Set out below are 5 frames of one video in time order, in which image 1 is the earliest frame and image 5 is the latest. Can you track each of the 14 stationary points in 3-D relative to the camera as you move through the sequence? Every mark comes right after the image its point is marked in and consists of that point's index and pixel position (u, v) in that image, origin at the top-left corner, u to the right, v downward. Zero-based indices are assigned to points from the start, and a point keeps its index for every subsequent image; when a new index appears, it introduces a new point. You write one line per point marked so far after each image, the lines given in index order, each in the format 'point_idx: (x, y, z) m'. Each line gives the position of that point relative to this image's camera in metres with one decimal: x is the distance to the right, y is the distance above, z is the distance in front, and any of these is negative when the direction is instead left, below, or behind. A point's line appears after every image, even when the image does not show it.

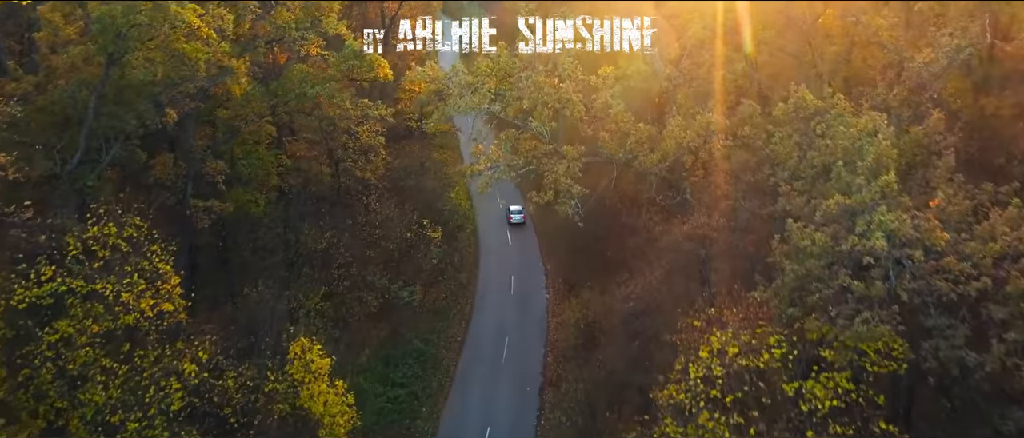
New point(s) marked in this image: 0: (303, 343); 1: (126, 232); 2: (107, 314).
0: (-5.0, -3.0, +15.8) m
1: (-8.1, -0.3, +13.8) m
2: (-7.9, -1.9, +13.0) m
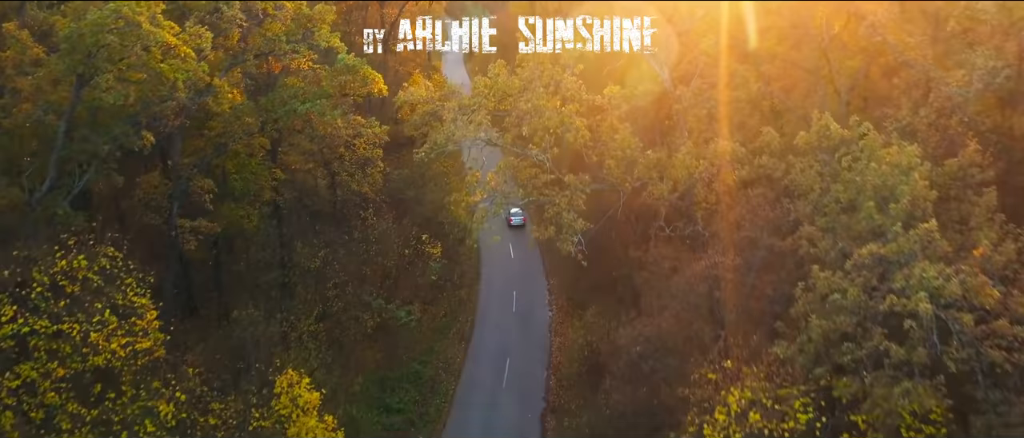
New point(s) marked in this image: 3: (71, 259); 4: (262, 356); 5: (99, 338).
0: (-5.0, -3.6, +14.9) m
1: (-8.1, -0.9, +12.9) m
2: (-8.0, -2.5, +12.1) m
3: (-8.5, -0.8, +12.8) m
4: (-7.2, -3.9, +19.1) m
5: (-7.6, -2.2, +12.2) m
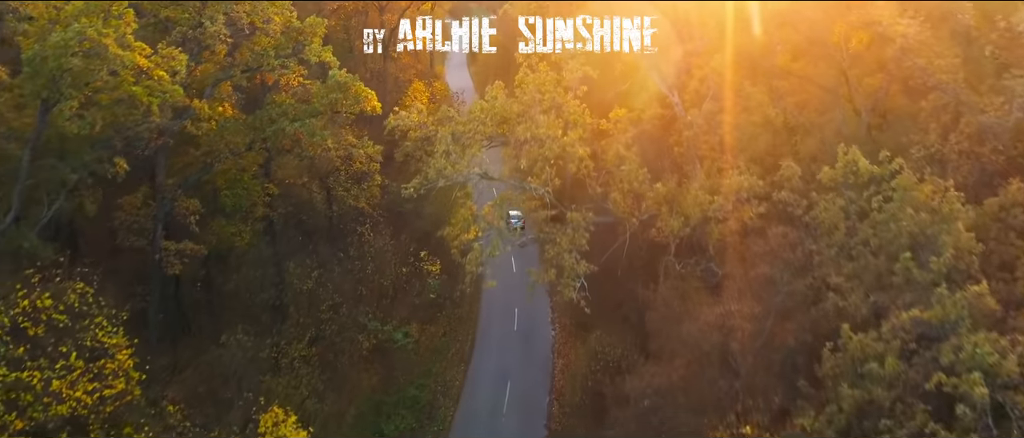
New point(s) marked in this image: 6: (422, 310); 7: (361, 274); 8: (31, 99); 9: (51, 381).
0: (-5.0, -4.2, +14.0) m
1: (-8.1, -1.5, +12.0) m
2: (-8.0, -3.1, +11.2) m
3: (-8.5, -1.4, +11.9) m
4: (-7.2, -4.6, +18.1) m
5: (-7.7, -2.8, +11.3) m
6: (-2.4, -2.5, +18.7) m
7: (-4.3, -1.5, +19.1) m
8: (-8.4, +2.1, +11.5) m
9: (-7.8, -2.7, +11.3) m
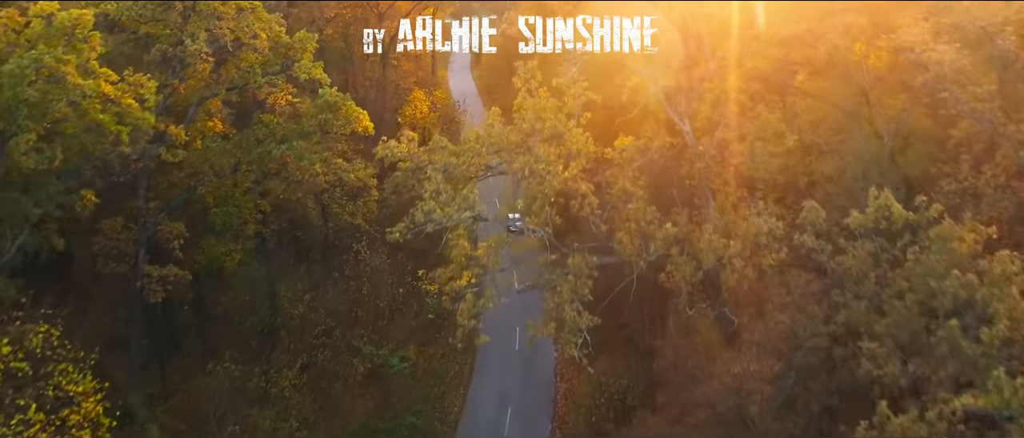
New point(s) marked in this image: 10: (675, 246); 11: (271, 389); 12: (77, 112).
0: (-5.1, -4.9, +13.1) m
1: (-8.2, -2.2, +11.1) m
2: (-8.1, -3.8, +10.3) m
3: (-8.6, -2.1, +11.0) m
4: (-7.3, -5.3, +17.2) m
5: (-7.7, -3.5, +10.4) m
6: (-2.4, -3.1, +17.7) m
7: (-4.3, -2.2, +18.2) m
8: (-8.4, +1.4, +10.6) m
9: (-7.9, -3.4, +10.4) m
10: (+2.7, -0.5, +11.2) m
11: (-6.7, -4.7, +18.2) m
12: (-7.5, +1.9, +11.5) m
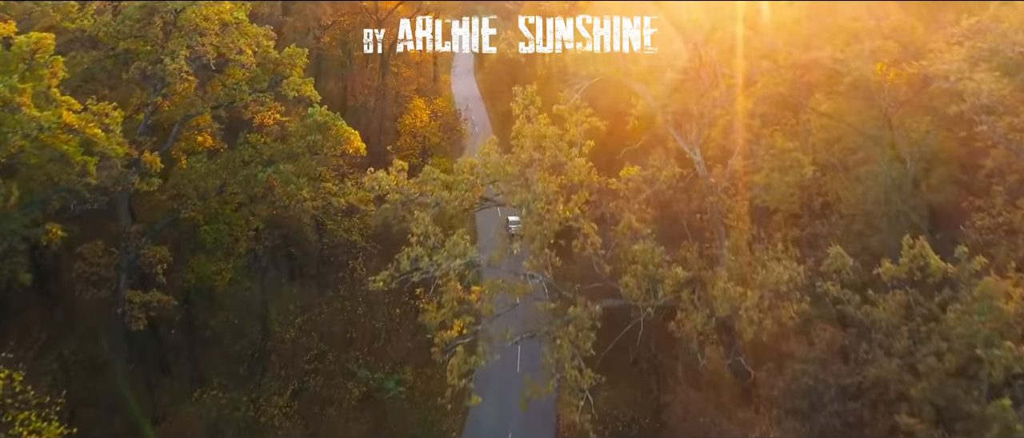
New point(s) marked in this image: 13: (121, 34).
0: (-5.2, -5.5, +12.2) m
1: (-8.3, -2.8, +10.3) m
2: (-8.2, -4.4, +9.4) m
3: (-8.7, -2.7, +10.1) m
4: (-7.3, -5.9, +16.4) m
5: (-7.8, -4.1, +9.6) m
6: (-2.5, -3.8, +16.8) m
7: (-4.3, -2.8, +17.3) m
8: (-8.5, +0.8, +9.8) m
9: (-8.0, -4.0, +9.6) m
10: (+2.7, -1.1, +10.3) m
11: (-6.7, -5.3, +17.4) m
12: (-7.6, +1.3, +10.7) m
13: (-8.7, +4.1, +14.8) m
